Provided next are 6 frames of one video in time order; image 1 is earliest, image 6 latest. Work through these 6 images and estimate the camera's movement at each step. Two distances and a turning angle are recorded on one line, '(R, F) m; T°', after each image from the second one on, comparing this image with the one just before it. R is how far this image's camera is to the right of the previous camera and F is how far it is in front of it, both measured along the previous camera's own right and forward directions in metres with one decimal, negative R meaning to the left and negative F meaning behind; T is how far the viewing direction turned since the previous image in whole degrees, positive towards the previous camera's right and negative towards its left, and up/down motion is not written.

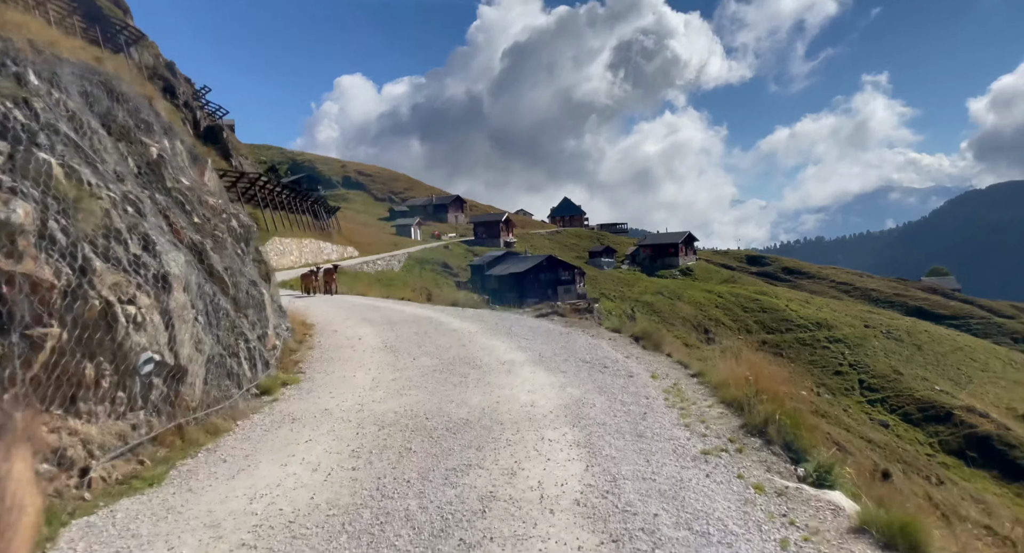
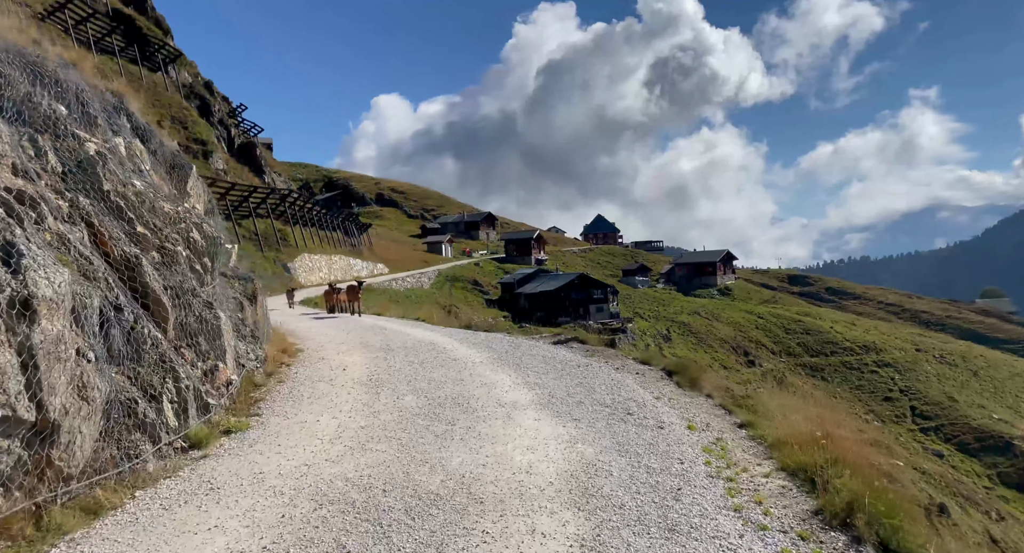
(+0.5, +2.7) m; -3°
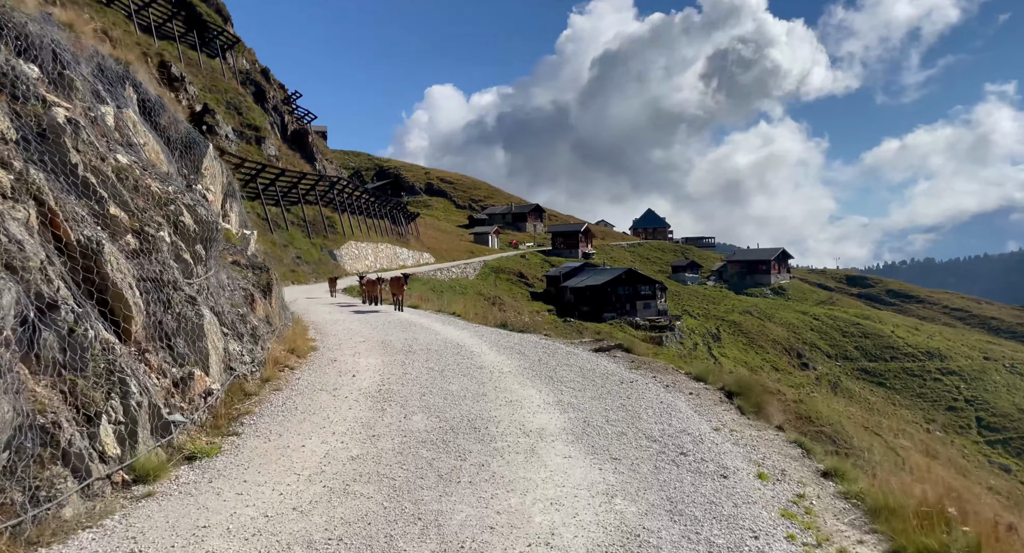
(+0.2, +2.2) m; -4°
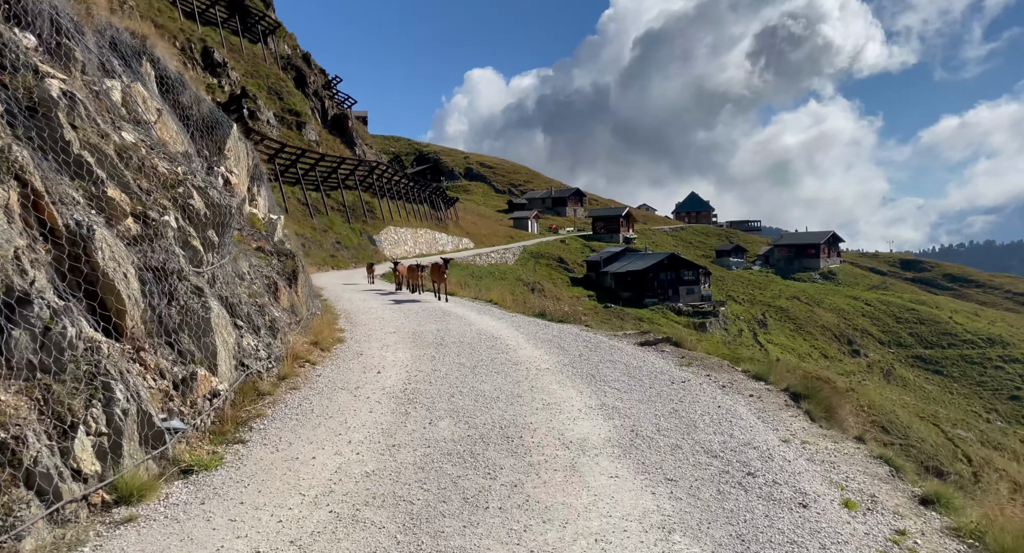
(0.0, +1.3) m; -3°
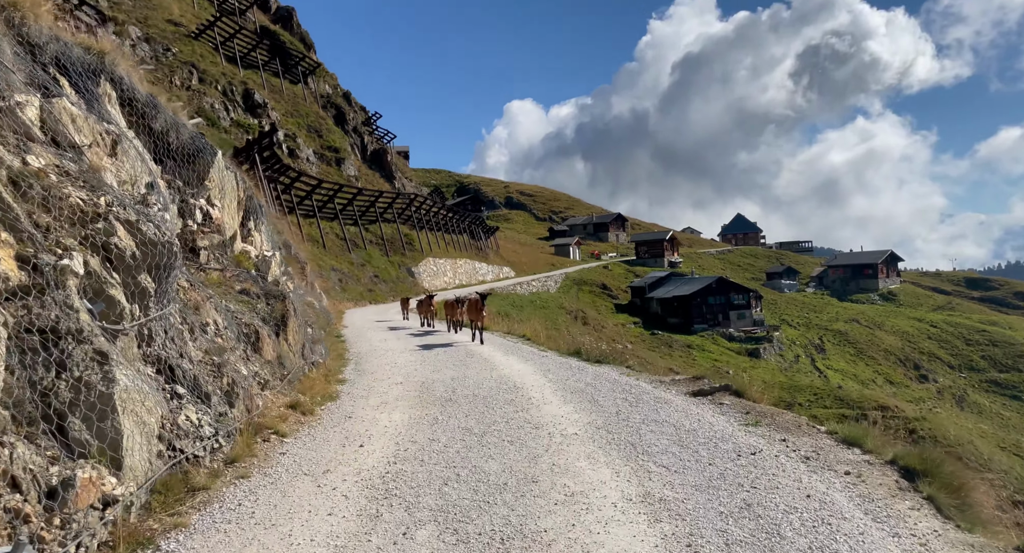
(+0.4, +2.8) m; -3°
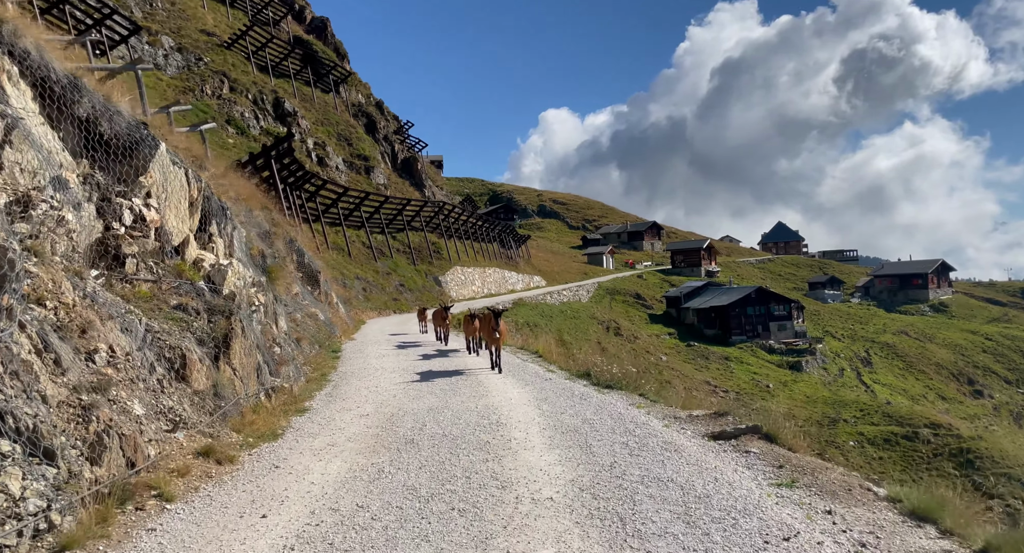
(+0.9, +2.6) m; -3°
